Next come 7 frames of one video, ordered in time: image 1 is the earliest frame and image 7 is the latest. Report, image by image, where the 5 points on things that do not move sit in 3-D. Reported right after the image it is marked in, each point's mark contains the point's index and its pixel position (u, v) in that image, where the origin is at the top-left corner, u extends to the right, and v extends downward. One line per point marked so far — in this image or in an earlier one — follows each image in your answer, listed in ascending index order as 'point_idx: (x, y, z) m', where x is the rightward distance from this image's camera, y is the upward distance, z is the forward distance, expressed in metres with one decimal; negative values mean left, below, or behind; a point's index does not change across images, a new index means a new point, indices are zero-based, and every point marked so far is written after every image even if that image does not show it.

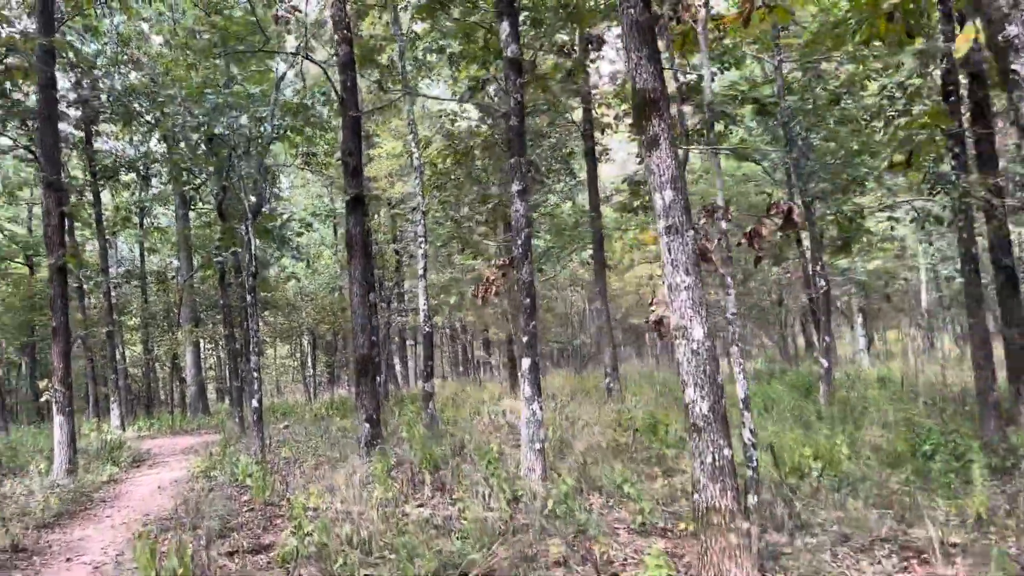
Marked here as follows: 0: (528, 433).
0: (+0.1, -1.0, +6.1) m
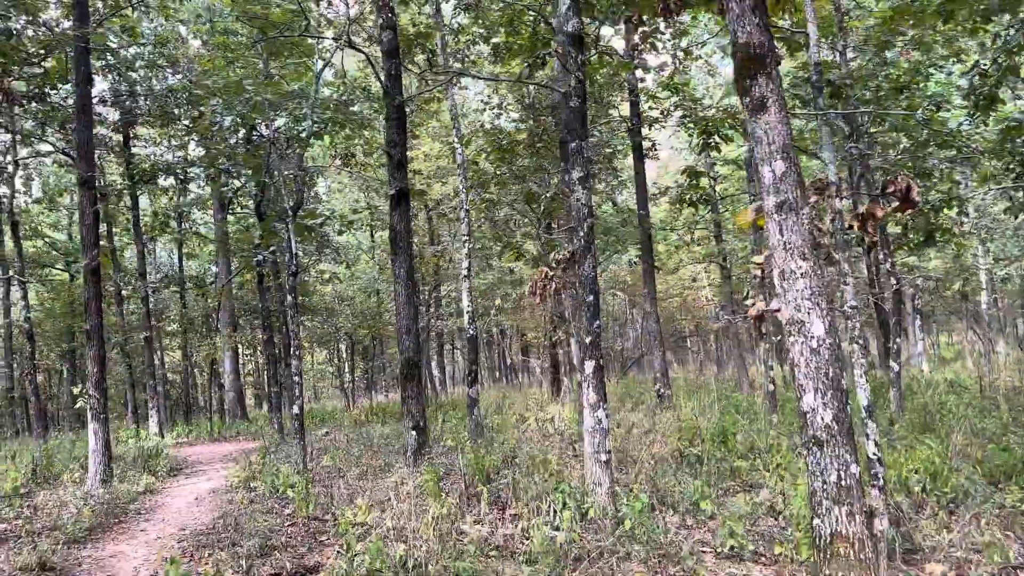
0: (+0.5, -1.0, +5.6) m
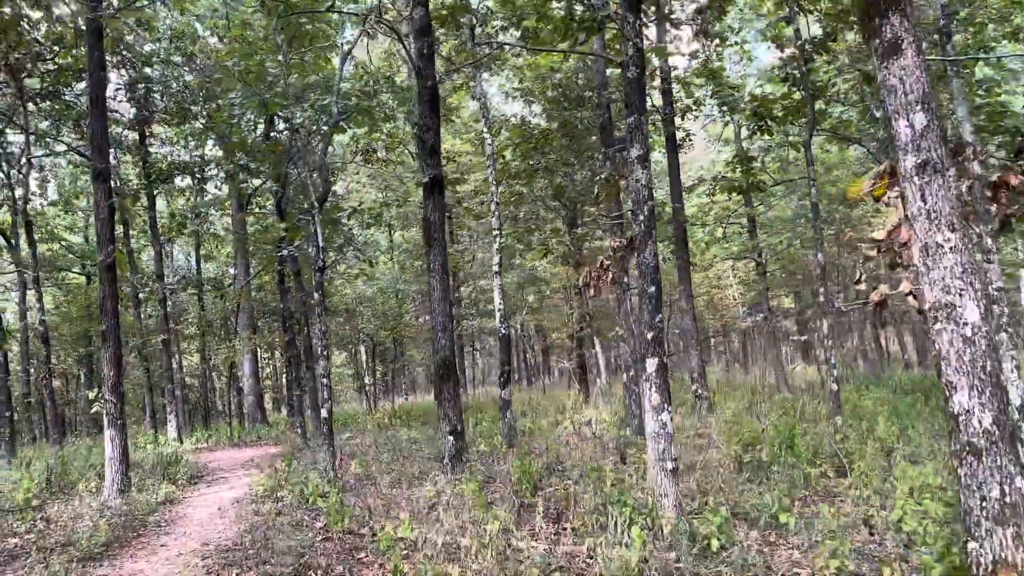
0: (+0.9, -1.0, +5.0) m
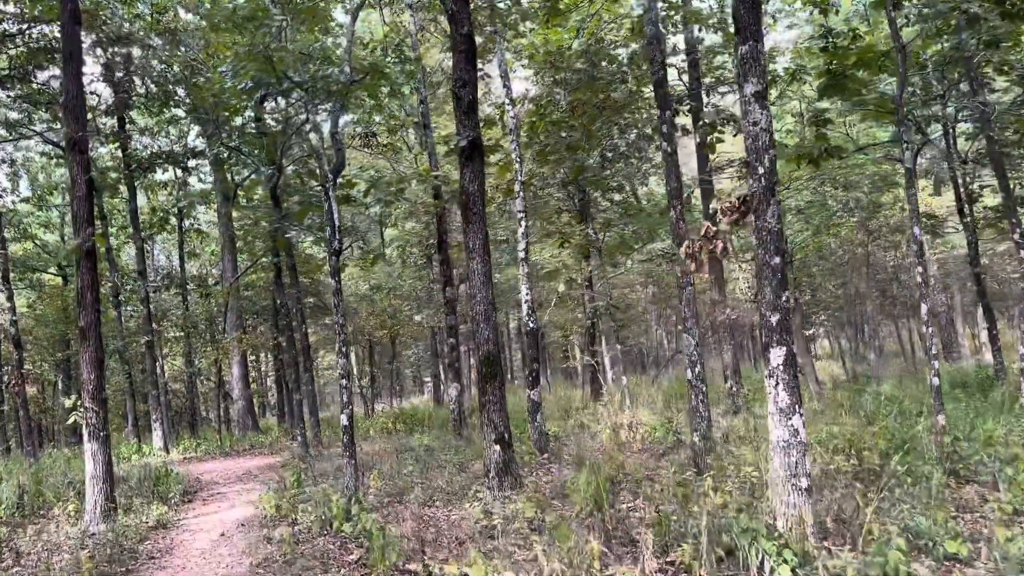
0: (+1.3, -0.8, +4.0) m
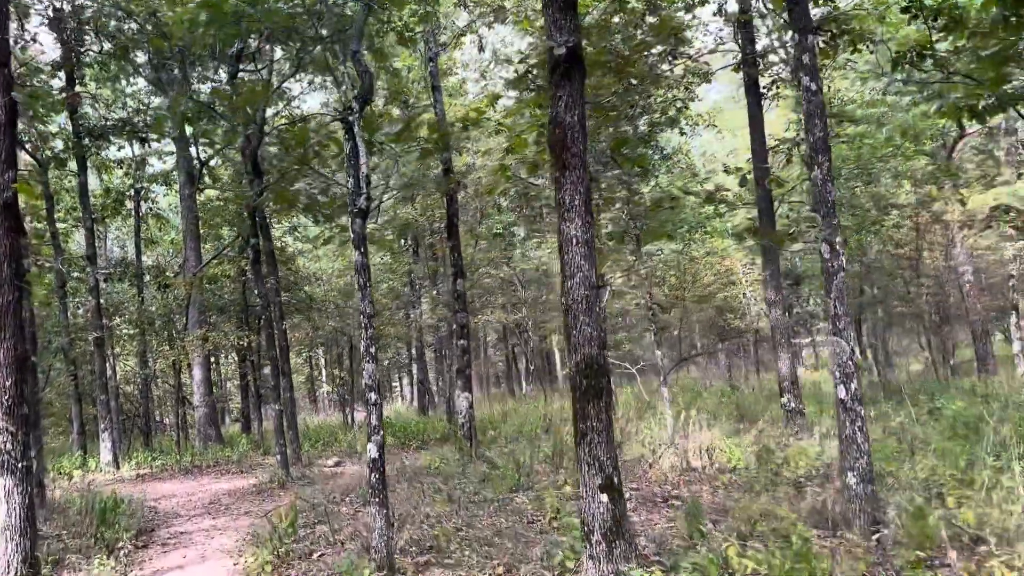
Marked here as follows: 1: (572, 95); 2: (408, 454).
0: (+1.9, -0.7, +2.3) m
1: (+0.3, +0.9, +4.2) m
2: (-1.3, -2.1, +10.7) m
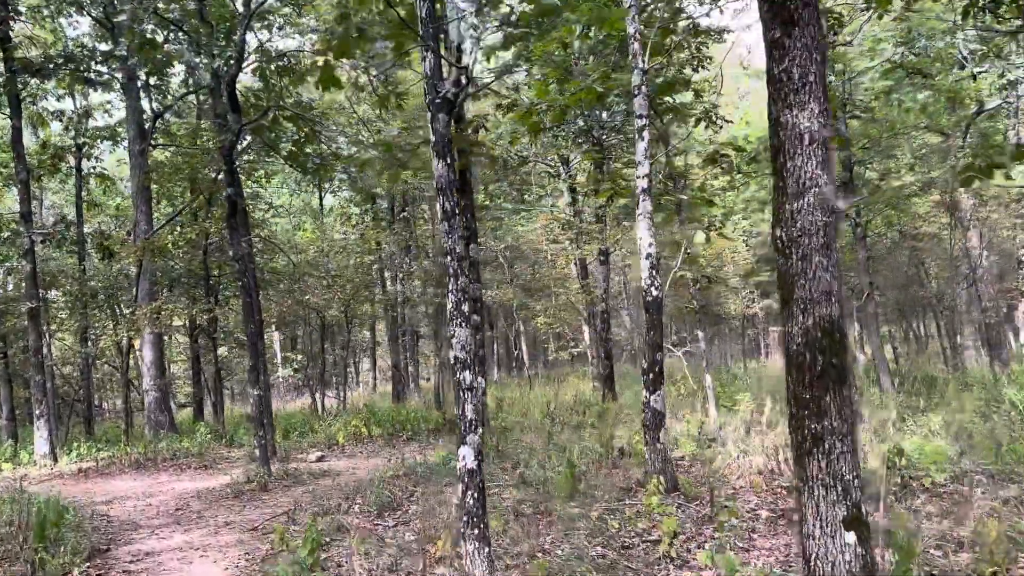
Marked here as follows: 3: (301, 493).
0: (+2.6, -0.5, +1.0) m
1: (+0.9, +1.2, +2.8) m
2: (-1.1, -1.7, +9.2) m
3: (-1.7, -1.6, +6.9) m
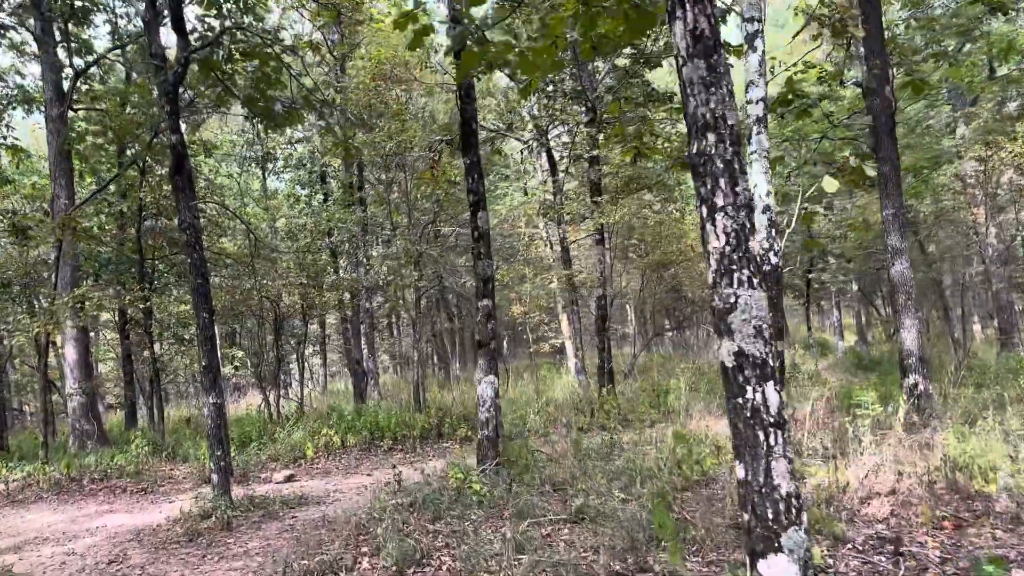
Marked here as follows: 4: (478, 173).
0: (+3.3, -0.4, -0.4) m
1: (+1.4, +1.3, +1.2) m
2: (-1.0, -1.5, +7.6) m
3: (-1.4, -1.4, +5.2) m
4: (-0.3, +1.0, +7.2) m
